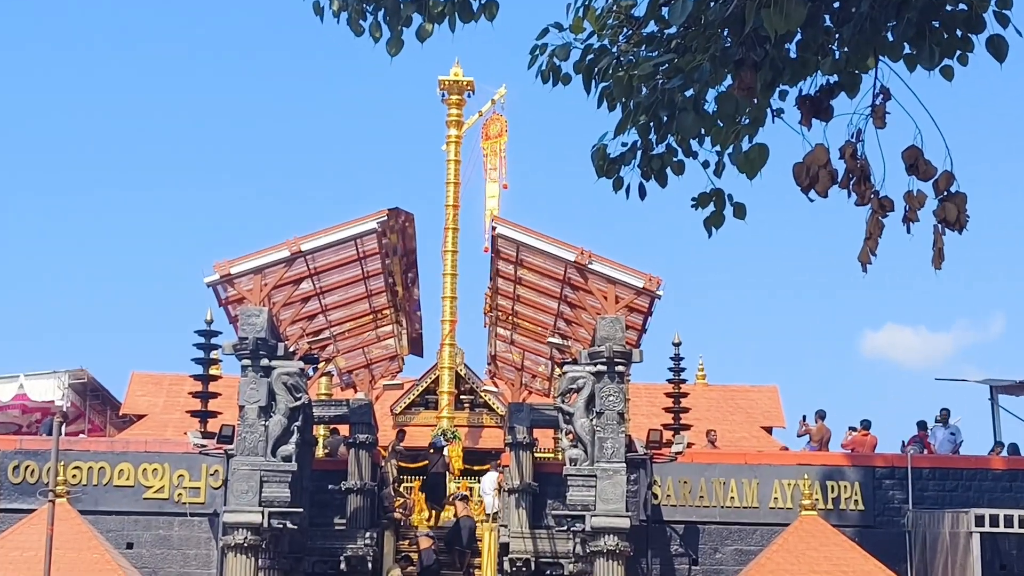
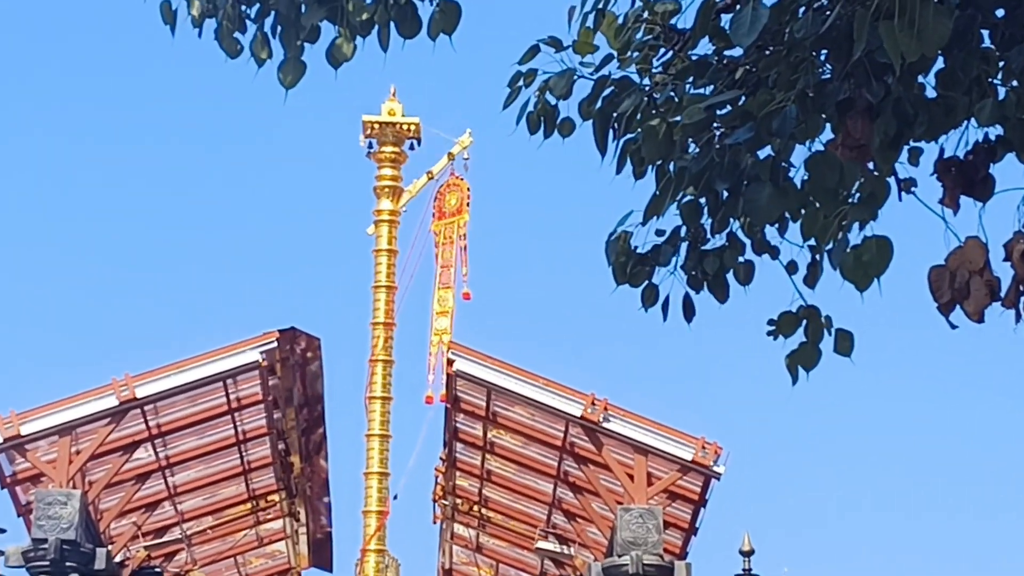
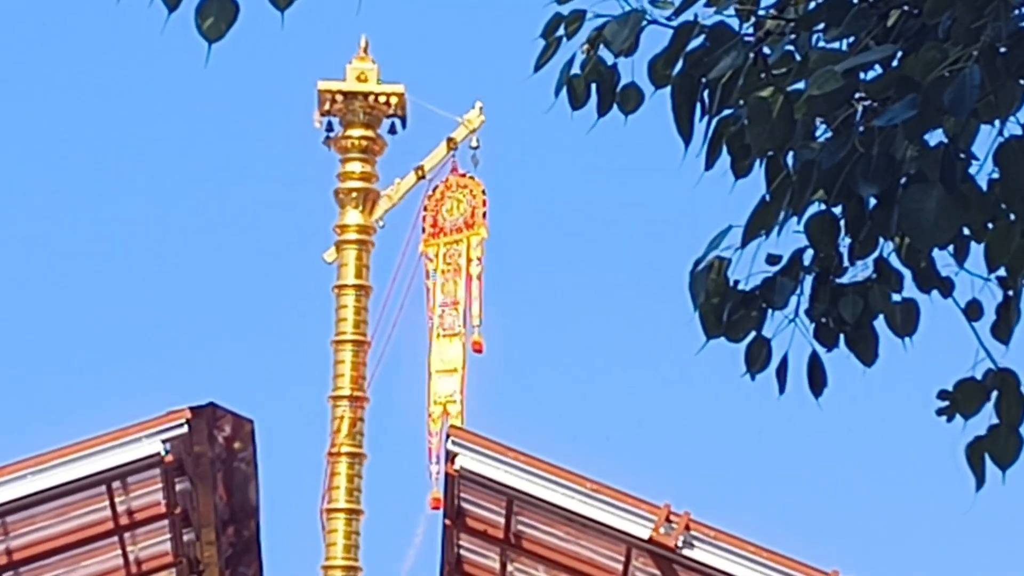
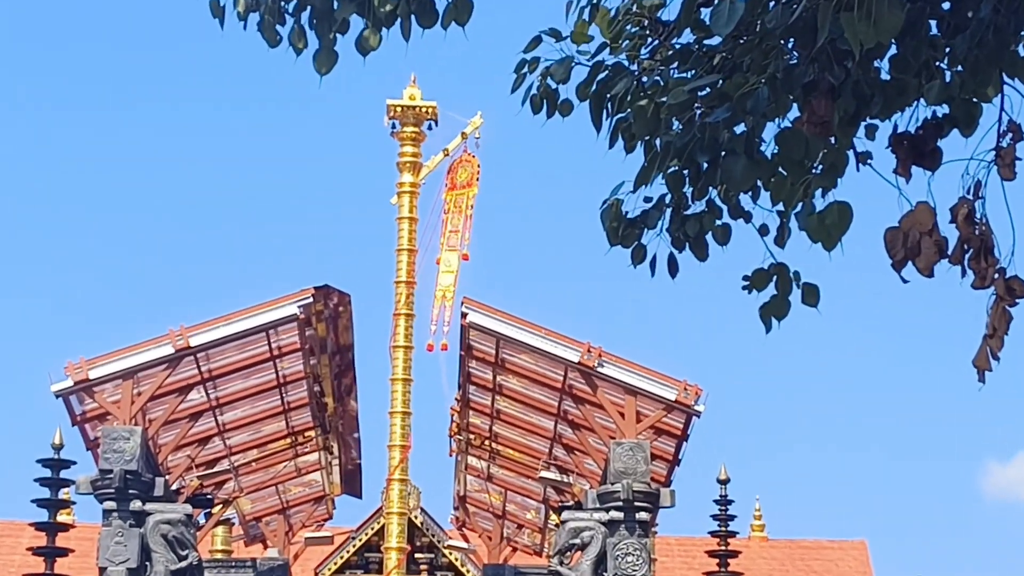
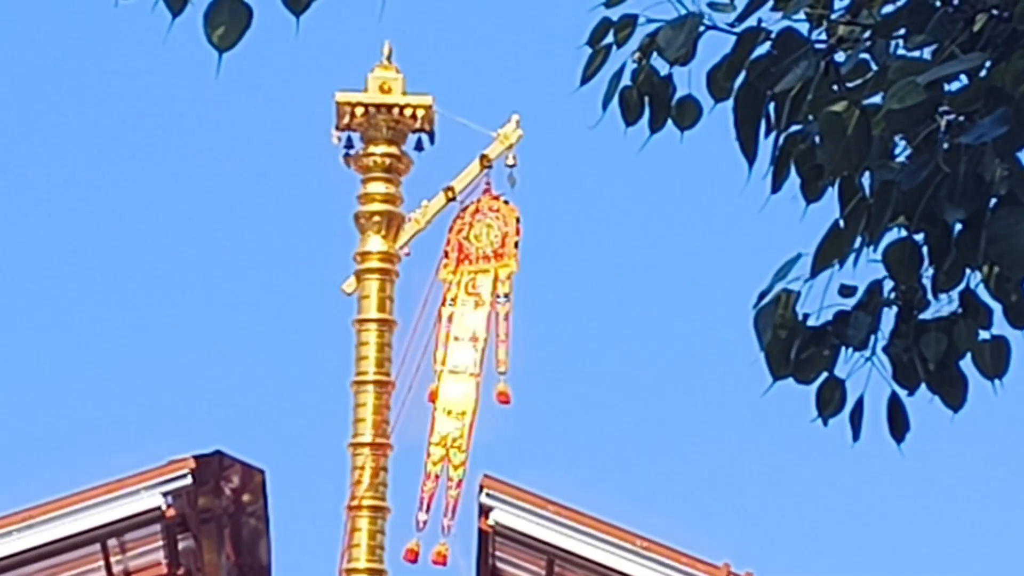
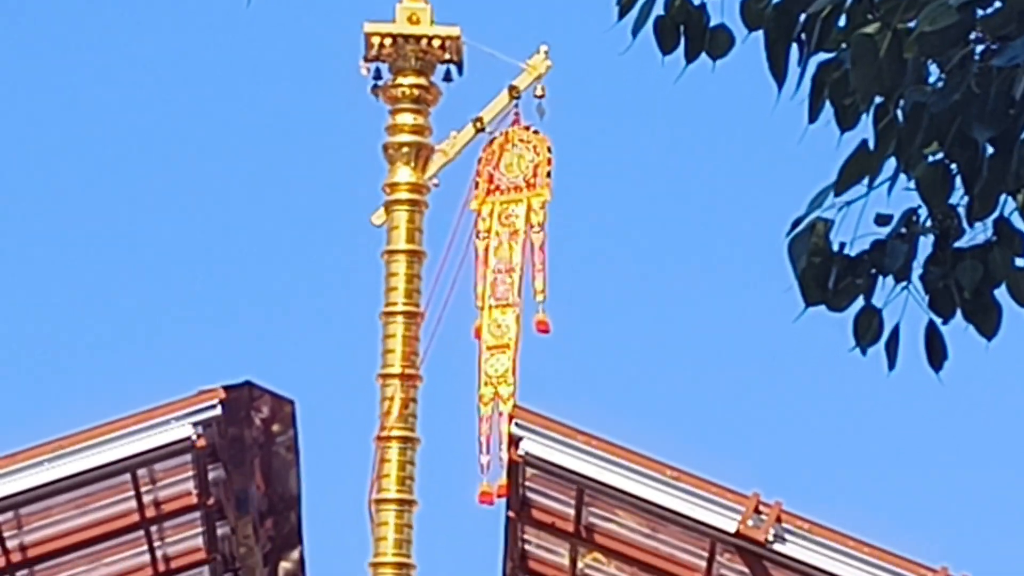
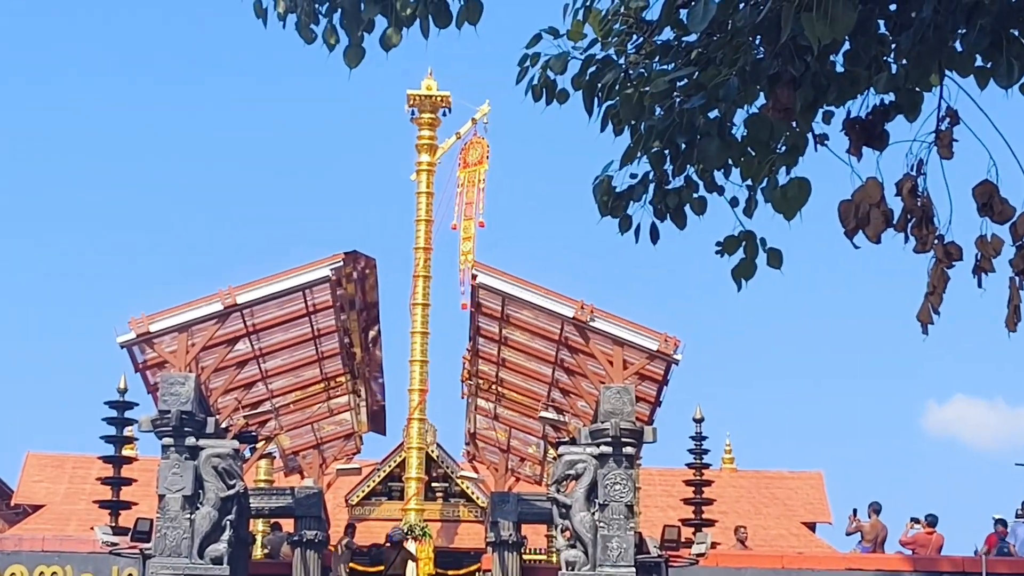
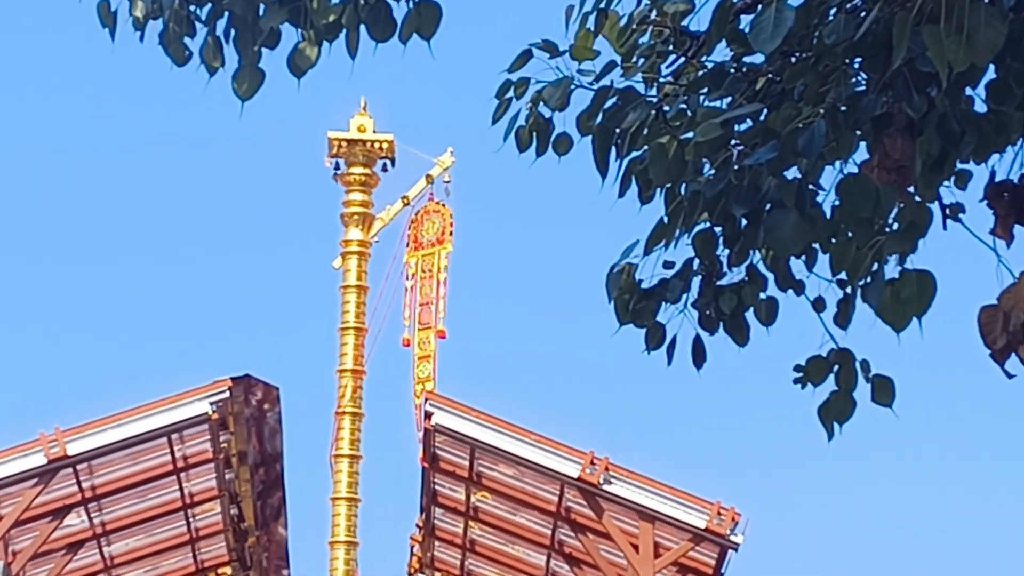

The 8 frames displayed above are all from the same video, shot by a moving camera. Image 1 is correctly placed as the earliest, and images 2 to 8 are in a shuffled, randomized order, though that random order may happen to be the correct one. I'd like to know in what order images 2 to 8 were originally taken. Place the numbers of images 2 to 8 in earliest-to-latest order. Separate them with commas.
7, 4, 2, 8, 3, 5, 6
